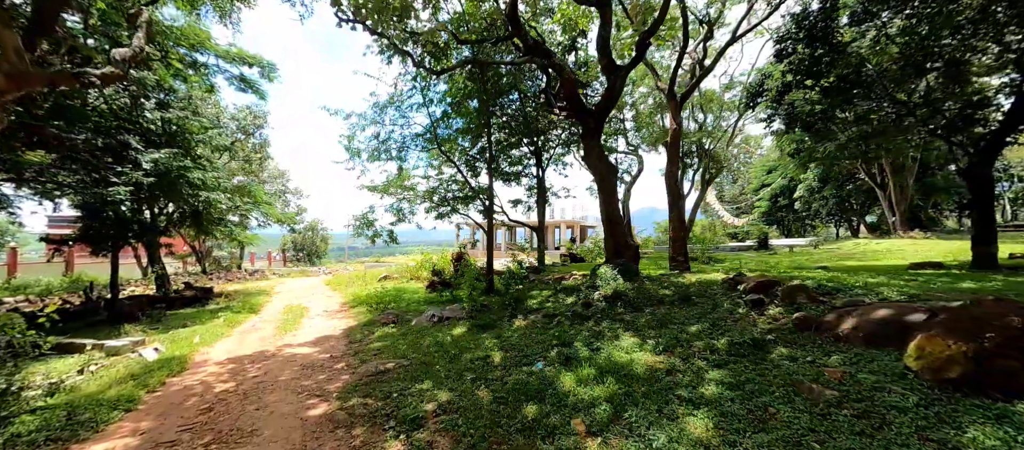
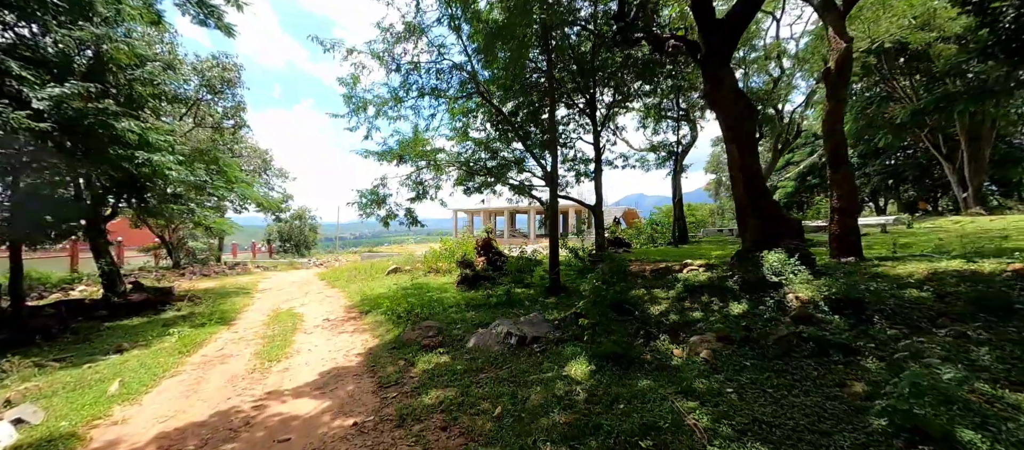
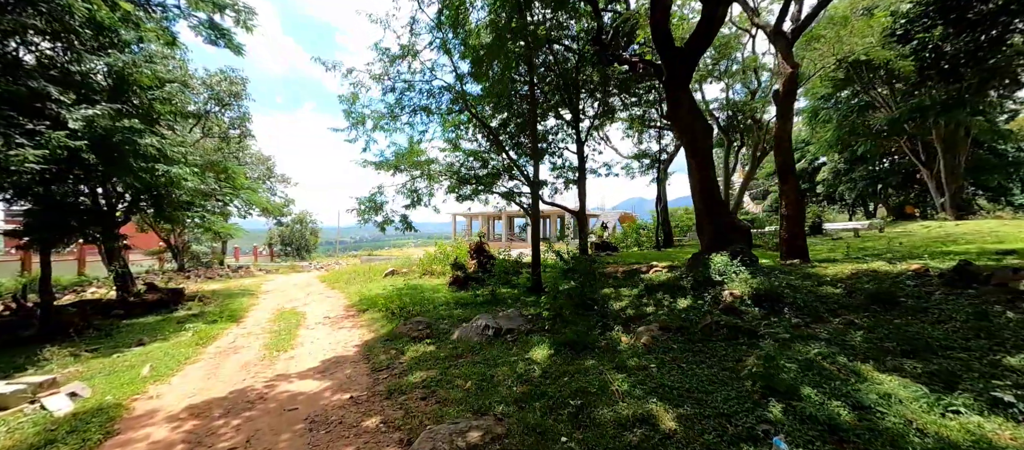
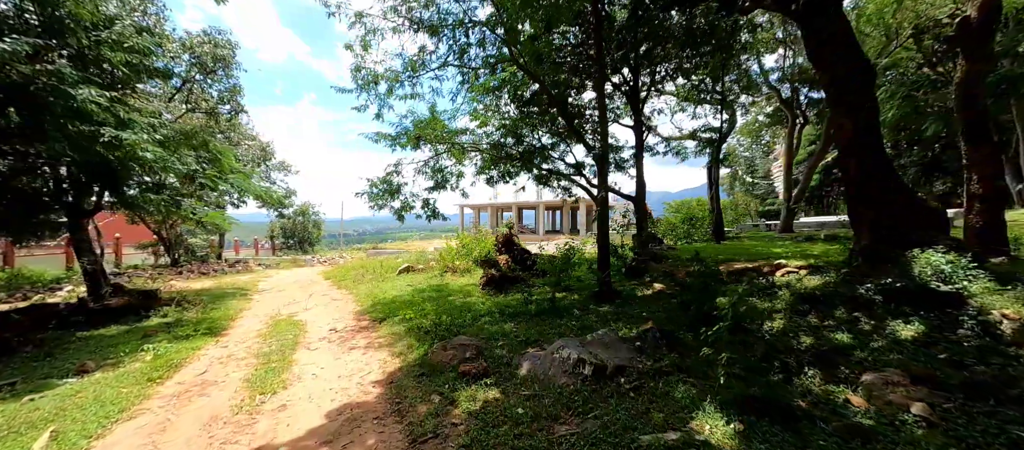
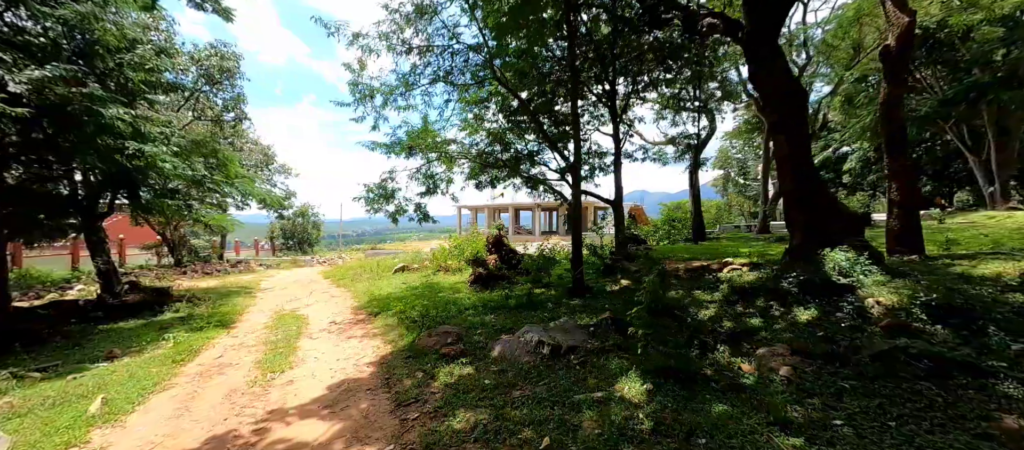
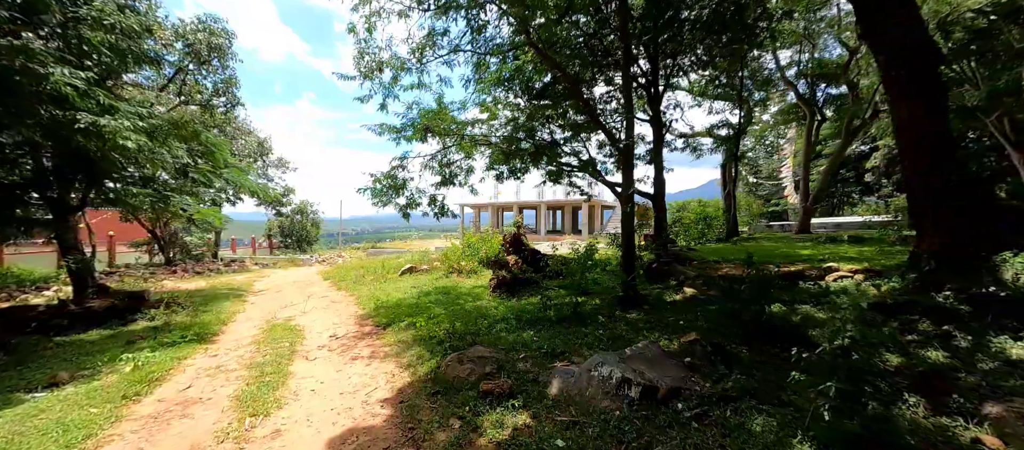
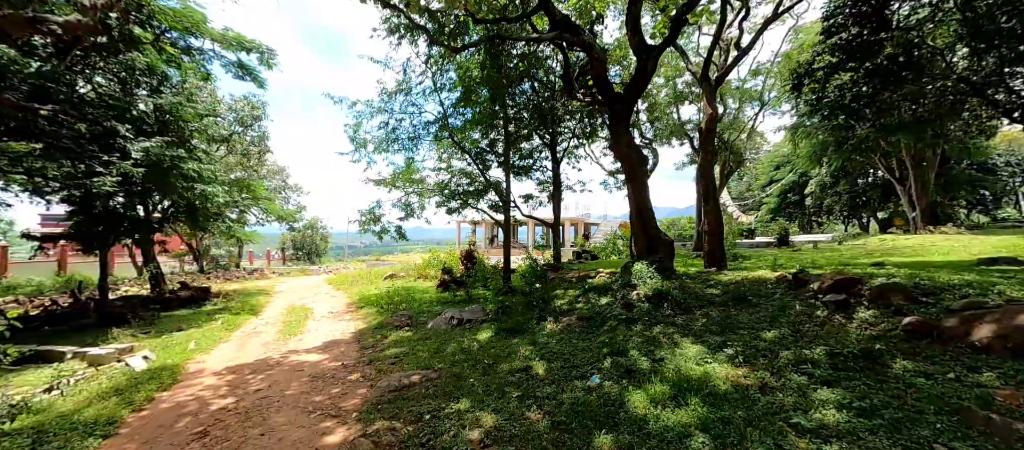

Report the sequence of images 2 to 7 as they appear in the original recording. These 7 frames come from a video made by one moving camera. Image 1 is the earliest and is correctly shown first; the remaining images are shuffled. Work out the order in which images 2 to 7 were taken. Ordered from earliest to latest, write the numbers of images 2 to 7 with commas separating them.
7, 3, 2, 5, 4, 6
